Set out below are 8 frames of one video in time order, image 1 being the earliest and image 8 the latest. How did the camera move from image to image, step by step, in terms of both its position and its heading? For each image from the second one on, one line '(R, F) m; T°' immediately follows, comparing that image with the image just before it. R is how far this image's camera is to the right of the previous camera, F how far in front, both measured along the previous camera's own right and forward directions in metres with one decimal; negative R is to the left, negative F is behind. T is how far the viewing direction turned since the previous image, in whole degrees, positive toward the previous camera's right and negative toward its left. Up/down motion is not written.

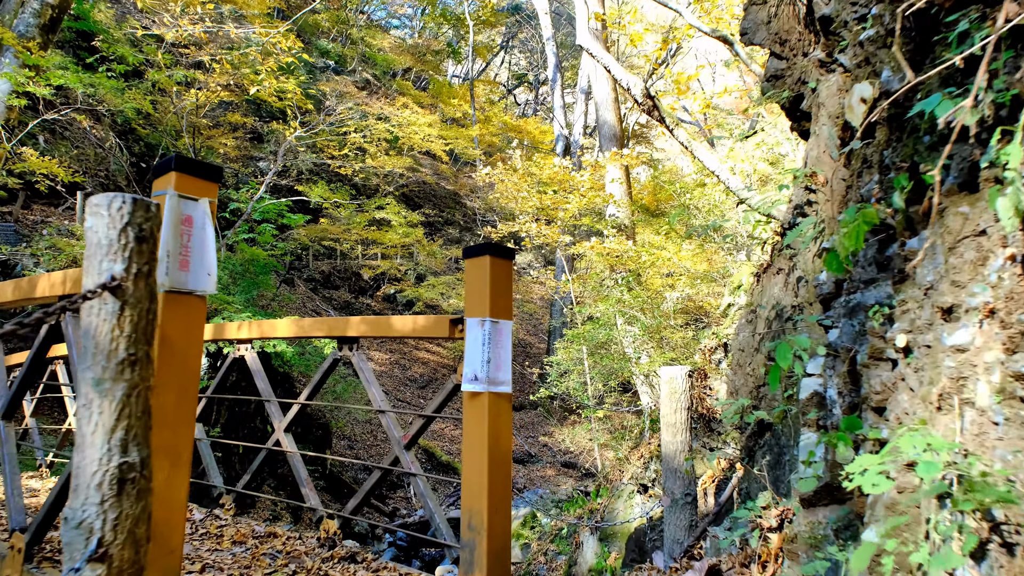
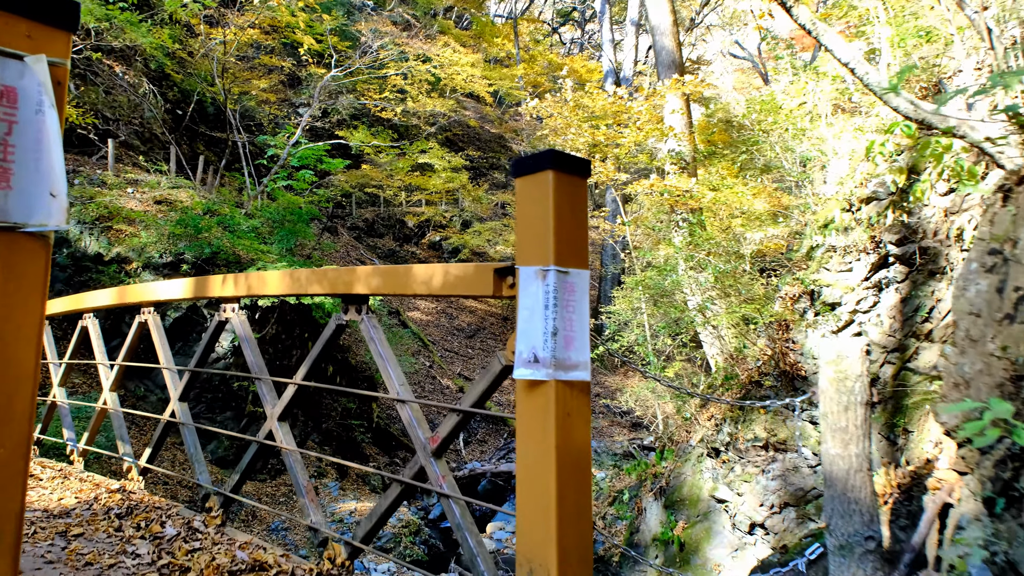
(0.0, +0.7) m; -3°
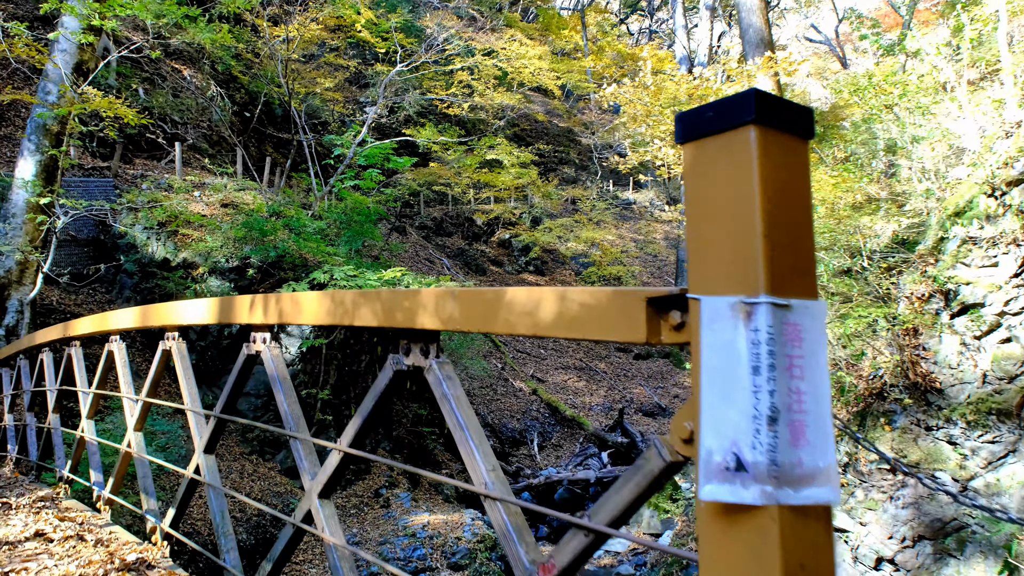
(-0.1, +0.5) m; -5°
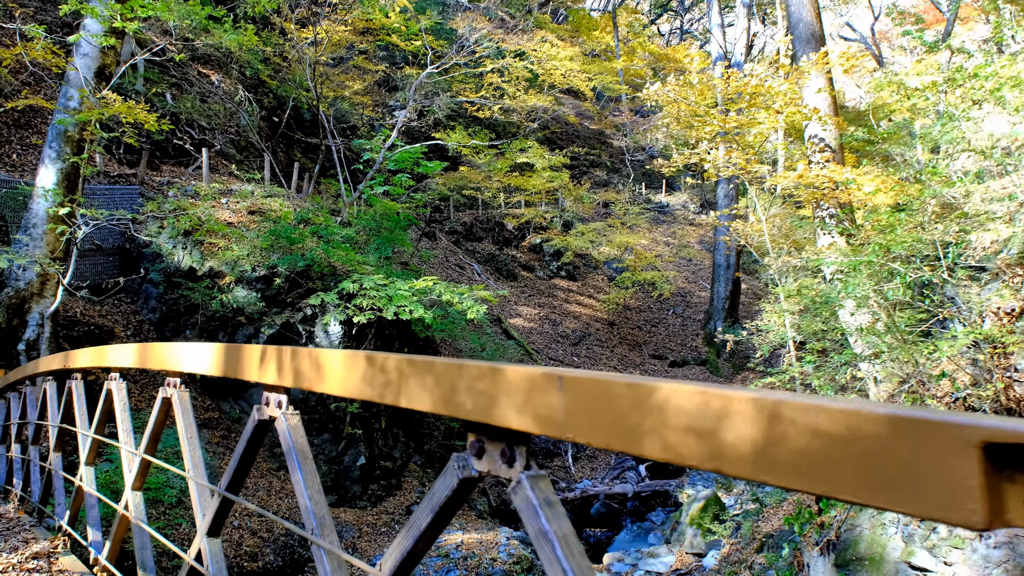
(-0.1, +0.4) m; -2°
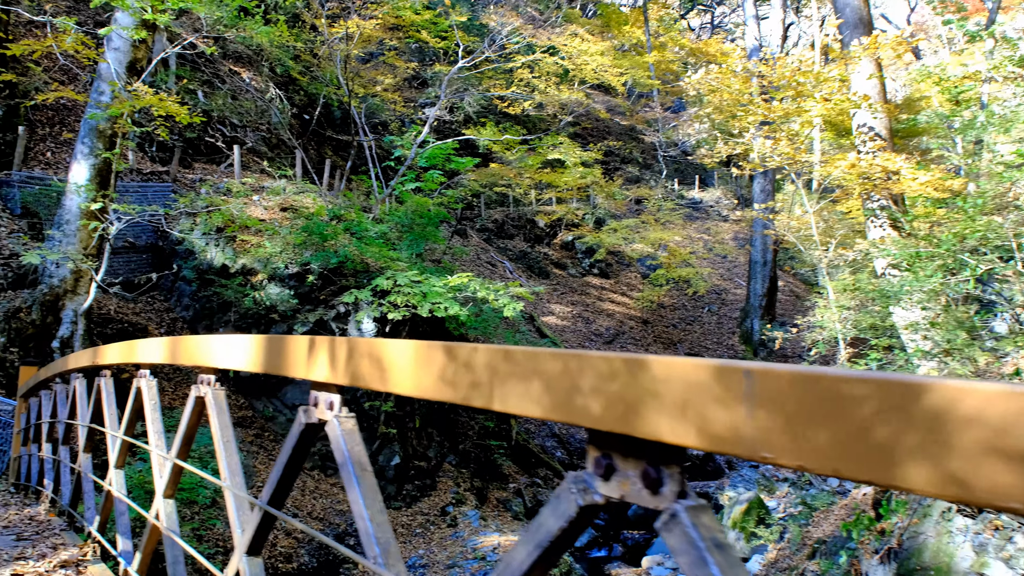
(-0.1, +0.2) m; -2°
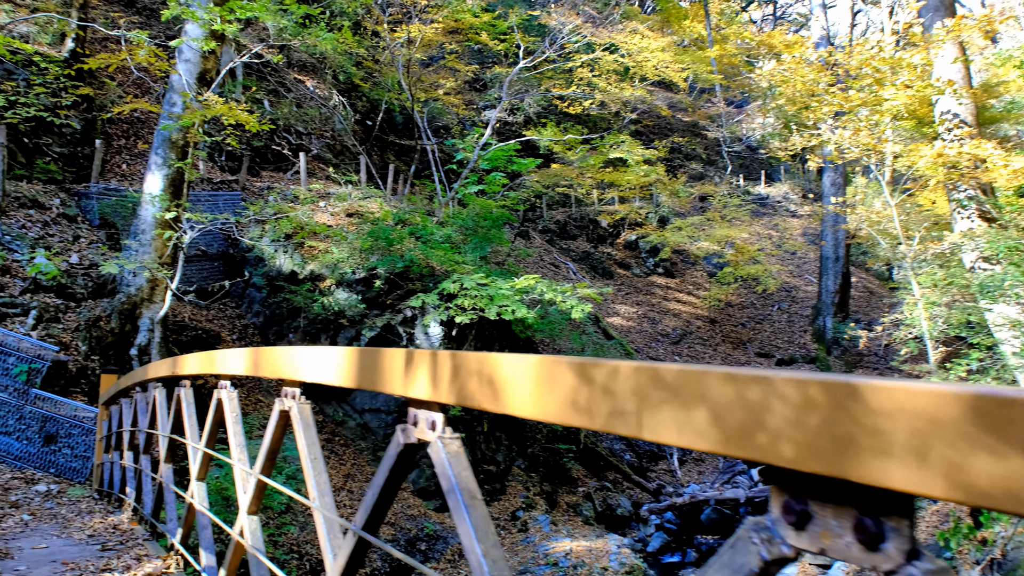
(-0.1, +0.1) m; -4°
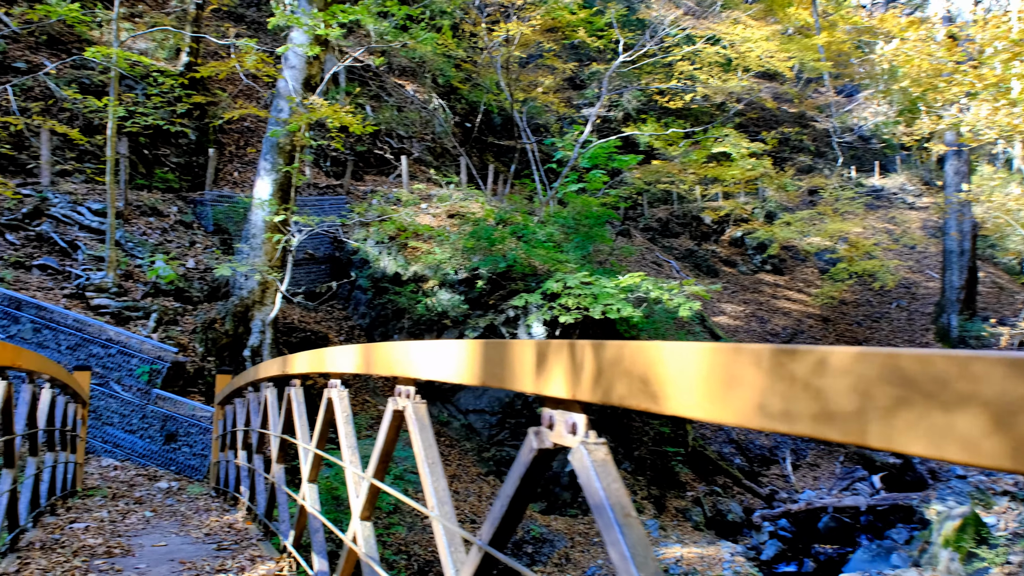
(-0.1, +0.1) m; -7°
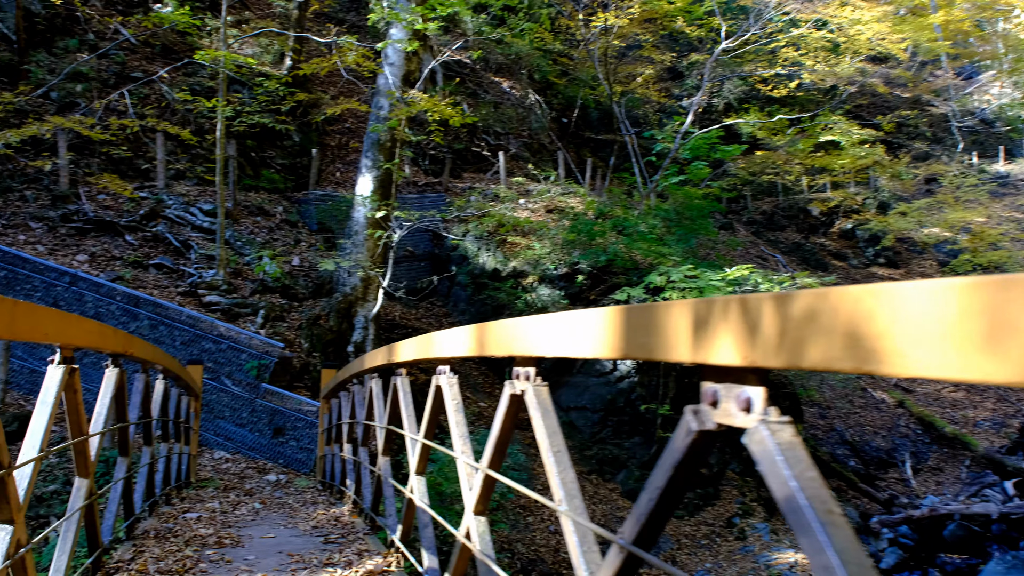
(-0.1, +0.1) m; -7°
